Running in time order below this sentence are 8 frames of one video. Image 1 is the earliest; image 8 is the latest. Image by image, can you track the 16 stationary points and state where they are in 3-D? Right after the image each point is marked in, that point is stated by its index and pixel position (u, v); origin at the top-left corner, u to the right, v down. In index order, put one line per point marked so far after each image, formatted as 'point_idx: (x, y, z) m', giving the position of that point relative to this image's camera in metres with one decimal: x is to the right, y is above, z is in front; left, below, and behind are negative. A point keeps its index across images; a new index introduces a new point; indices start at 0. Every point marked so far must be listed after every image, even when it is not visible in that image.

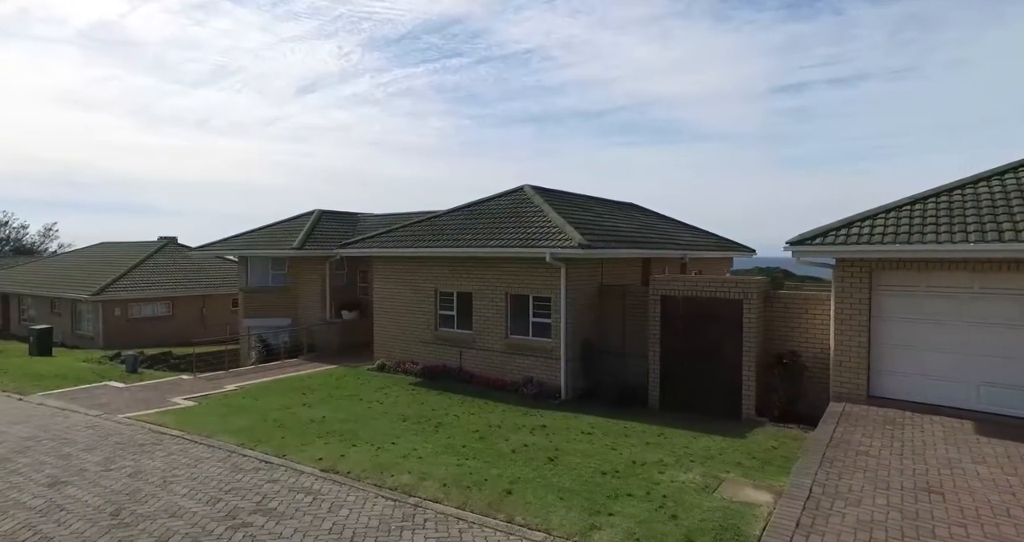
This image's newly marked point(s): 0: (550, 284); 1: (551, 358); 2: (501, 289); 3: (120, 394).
0: (+0.9, -0.3, +14.7) m
1: (+0.9, -1.9, +14.7) m
2: (-0.2, -0.4, +15.6) m
3: (-9.0, -2.8, +15.0) m
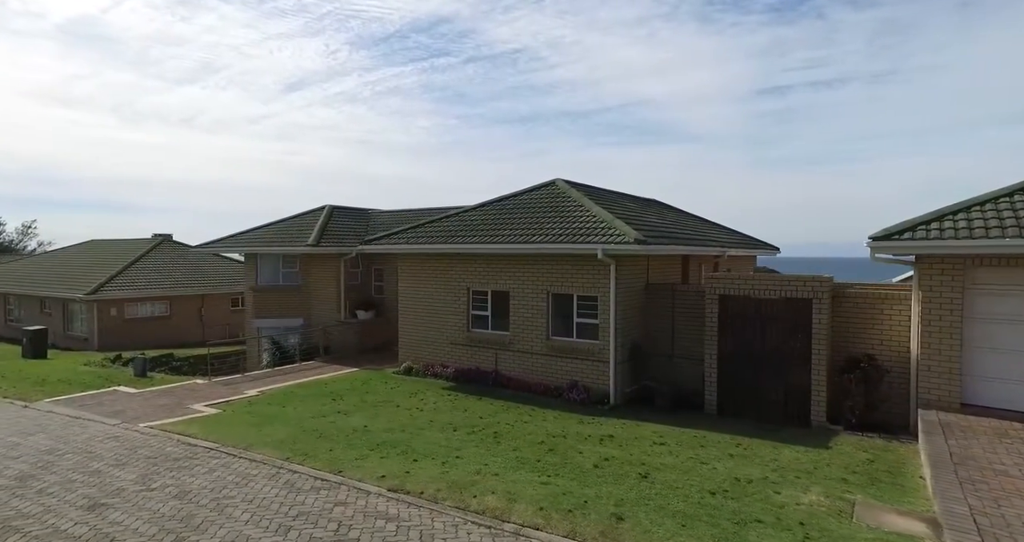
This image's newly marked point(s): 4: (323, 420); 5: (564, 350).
0: (+1.8, -0.2, +13.9) m
1: (+1.9, -1.9, +13.9) m
2: (+0.7, -0.4, +14.8) m
3: (-8.1, -2.8, +14.0) m
4: (-3.4, -2.7, +11.7) m
5: (+1.1, -1.7, +14.4) m
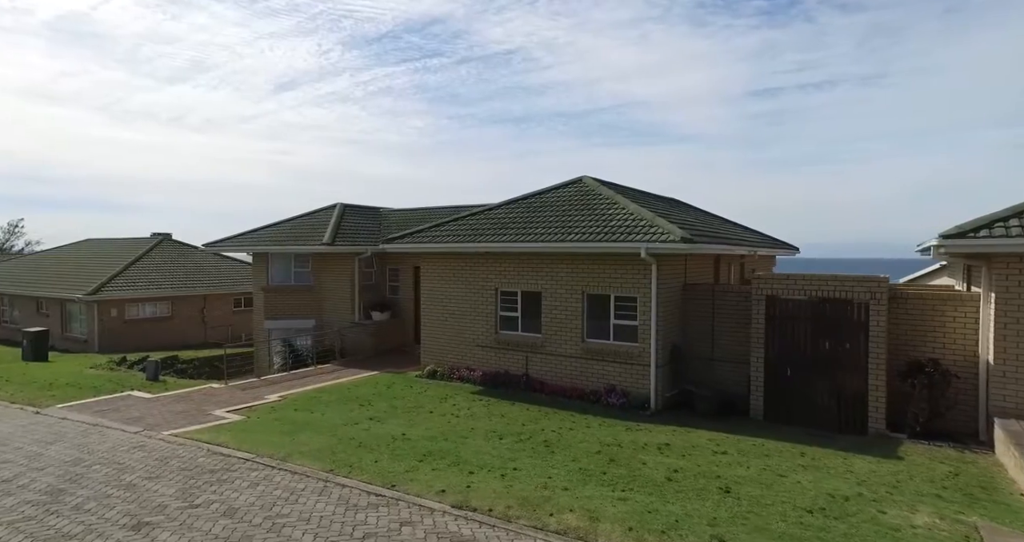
0: (+2.6, -0.2, +13.4) m
1: (+2.6, -1.9, +13.4) m
2: (+1.4, -0.4, +14.2) m
3: (-7.4, -2.8, +13.4) m
4: (-2.6, -2.7, +11.1) m
5: (+1.9, -1.7, +13.9) m
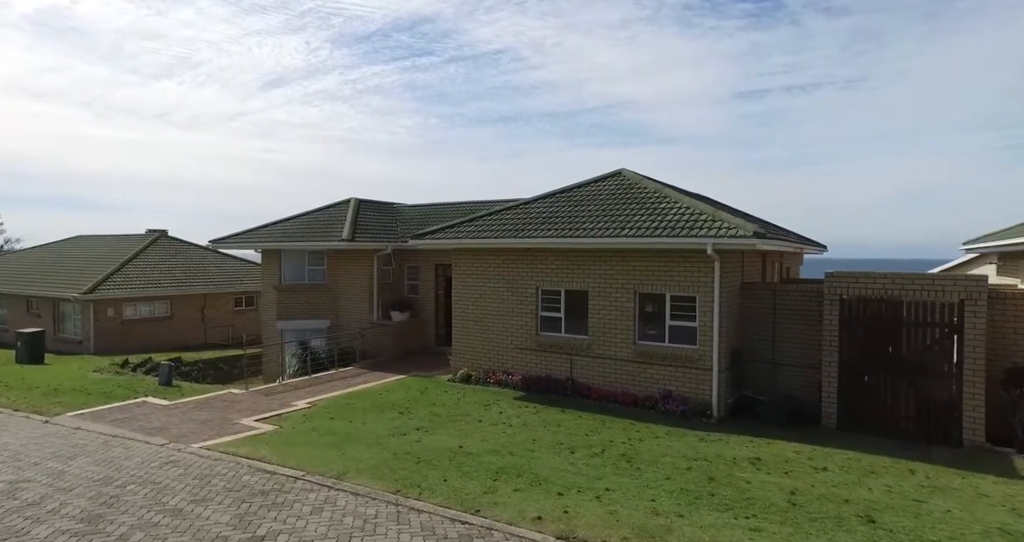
0: (+3.5, -0.2, +12.5) m
1: (+3.6, -1.9, +12.5) m
2: (+2.4, -0.3, +13.3) m
3: (-6.4, -2.7, +12.3) m
4: (-1.6, -2.6, +10.1) m
5: (+2.8, -1.7, +13.0) m
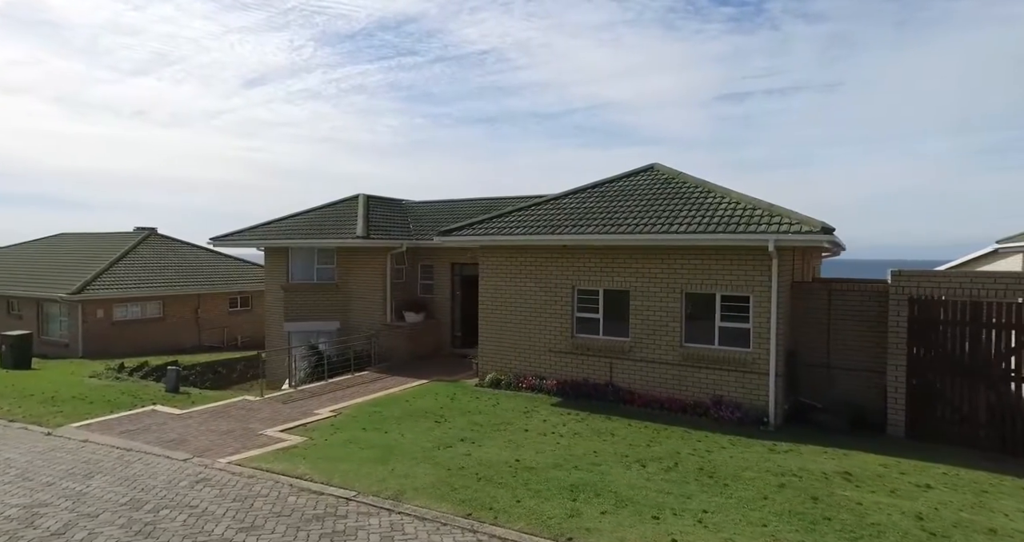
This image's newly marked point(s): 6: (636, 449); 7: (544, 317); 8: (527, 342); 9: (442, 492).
0: (+4.3, -0.1, +11.8) m
1: (+4.3, -1.8, +11.8) m
2: (+3.1, -0.3, +12.6) m
3: (-5.6, -2.7, +11.3) m
4: (-0.8, -2.6, +9.2) m
5: (+3.6, -1.7, +12.2) m
6: (+1.8, -2.6, +9.4) m
7: (+0.7, -1.0, +14.0) m
8: (+0.3, -1.6, +14.2) m
9: (-0.8, -2.5, +7.6) m
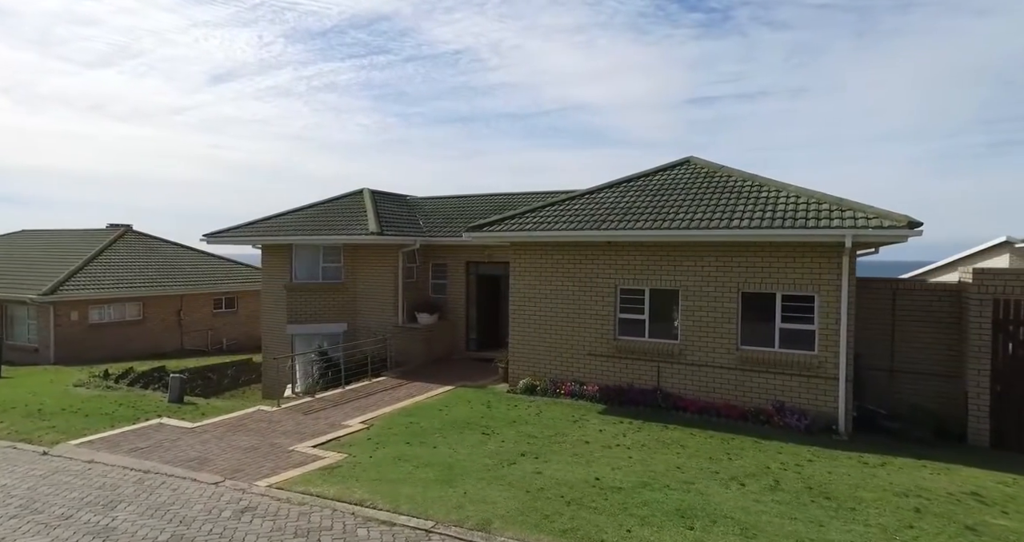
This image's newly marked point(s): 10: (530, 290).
0: (+5.1, -0.1, +11.0) m
1: (+5.2, -1.8, +11.0) m
2: (+3.9, -0.3, +11.8) m
3: (-4.8, -2.6, +10.1) m
4: (+0.2, -2.5, +8.3) m
5: (+4.4, -1.6, +11.4) m
6: (+2.7, -2.5, +8.6) m
7: (+1.4, -1.0, +13.1) m
8: (+1.1, -1.5, +13.3) m
9: (+0.2, -2.5, +6.6) m
10: (+0.4, -0.4, +13.7) m
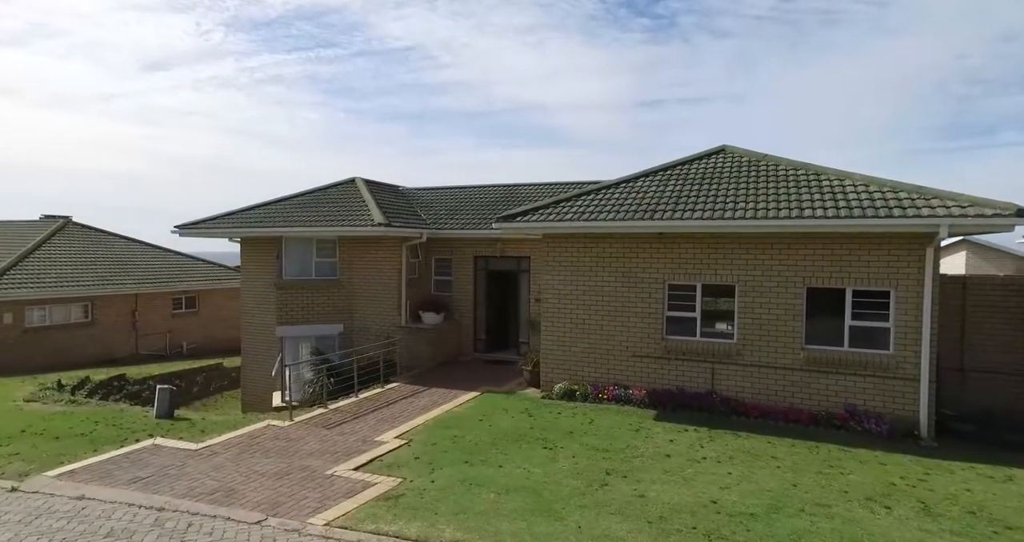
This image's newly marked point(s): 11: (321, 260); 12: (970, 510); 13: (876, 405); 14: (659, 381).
0: (+6.0, 0.0, +10.2) m
1: (+6.0, -1.7, +10.2) m
2: (+4.7, -0.2, +10.9) m
3: (-3.8, -2.5, +8.5) m
4: (+1.3, -2.4, +7.1) m
5: (+5.2, -1.5, +10.6) m
6: (+3.8, -2.4, +7.6) m
7: (+2.1, -0.9, +12.0) m
8: (+1.7, -1.4, +12.1) m
9: (+1.4, -2.4, +5.4) m
10: (+1.0, -0.3, +12.5) m
11: (-4.9, +0.3, +16.6) m
12: (+4.5, -2.3, +6.4) m
13: (+5.8, -2.1, +10.3) m
14: (+2.6, -2.0, +11.7) m
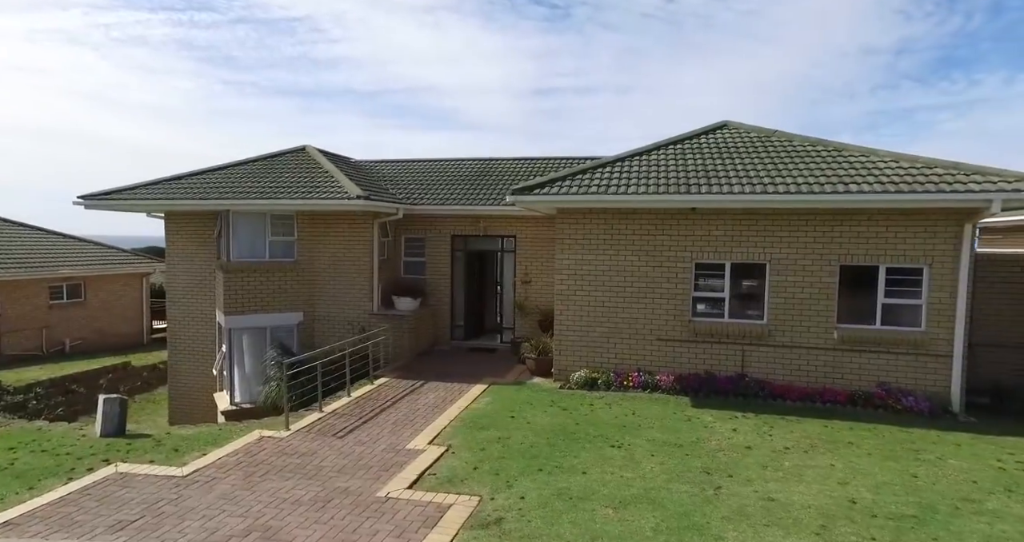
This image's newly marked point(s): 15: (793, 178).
0: (+6.5, +0.4, +10.0) m
1: (+6.5, -1.3, +10.1) m
2: (+5.1, +0.2, +10.5) m
3: (-2.9, -2.3, +6.7) m
4: (+2.4, -2.2, +6.2) m
5: (+5.6, -1.1, +10.3) m
6: (+4.8, -2.1, +7.1) m
7: (+2.4, -0.5, +11.1) m
8: (+1.9, -1.0, +11.2) m
9: (+2.8, -2.2, +4.6) m
10: (+1.2, +0.1, +11.5) m
11: (-5.3, +0.7, +14.4) m
12: (+5.7, -2.1, +6.1) m
13: (+6.3, -1.7, +10.1) m
14: (+2.9, -1.6, +11.0) m
15: (+4.5, +1.5, +10.7) m
